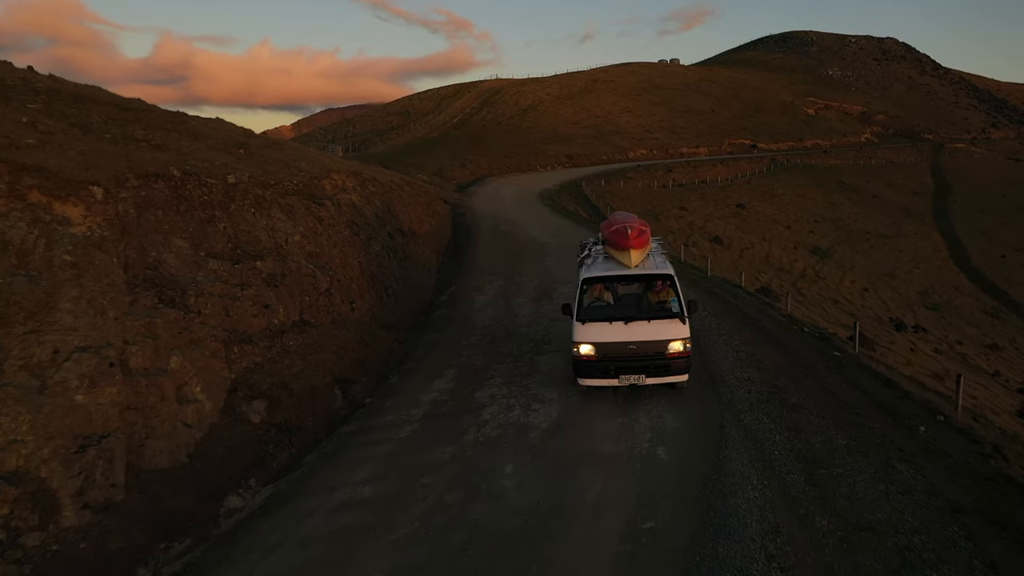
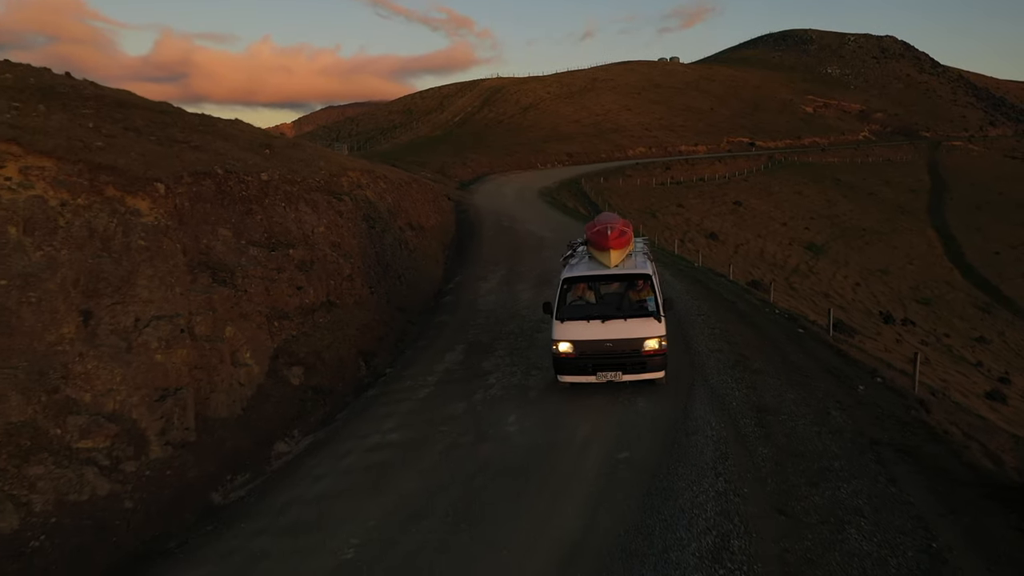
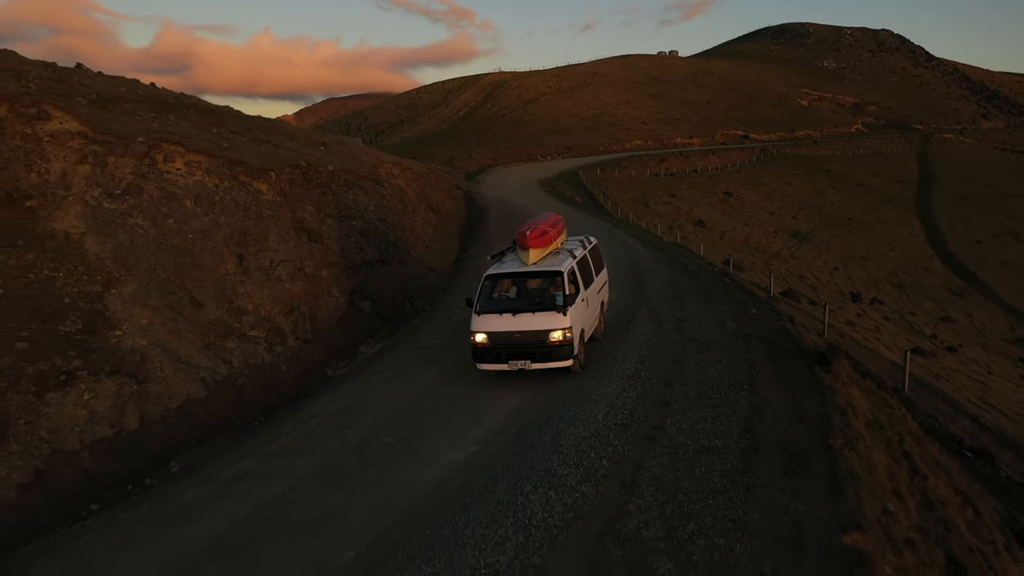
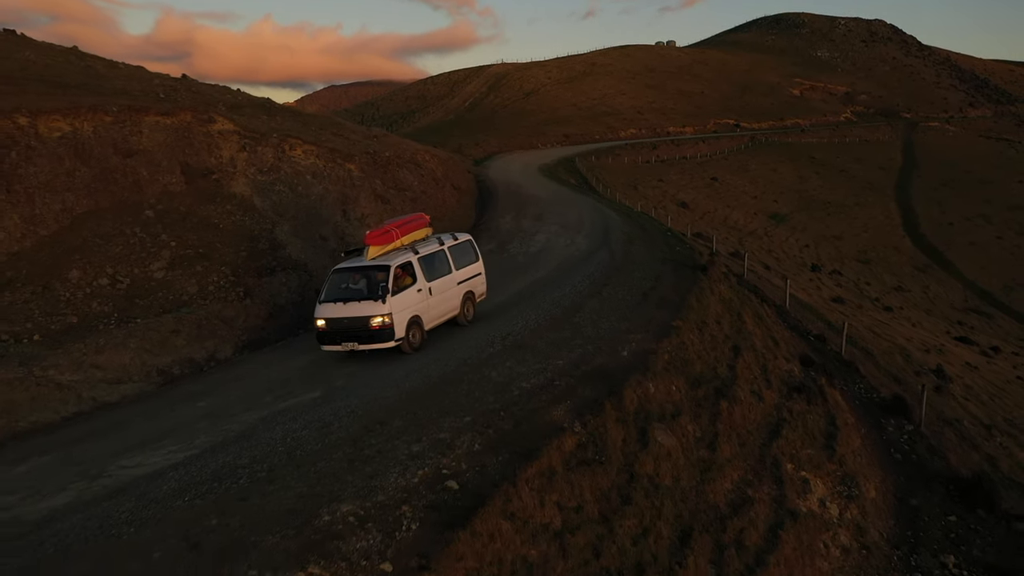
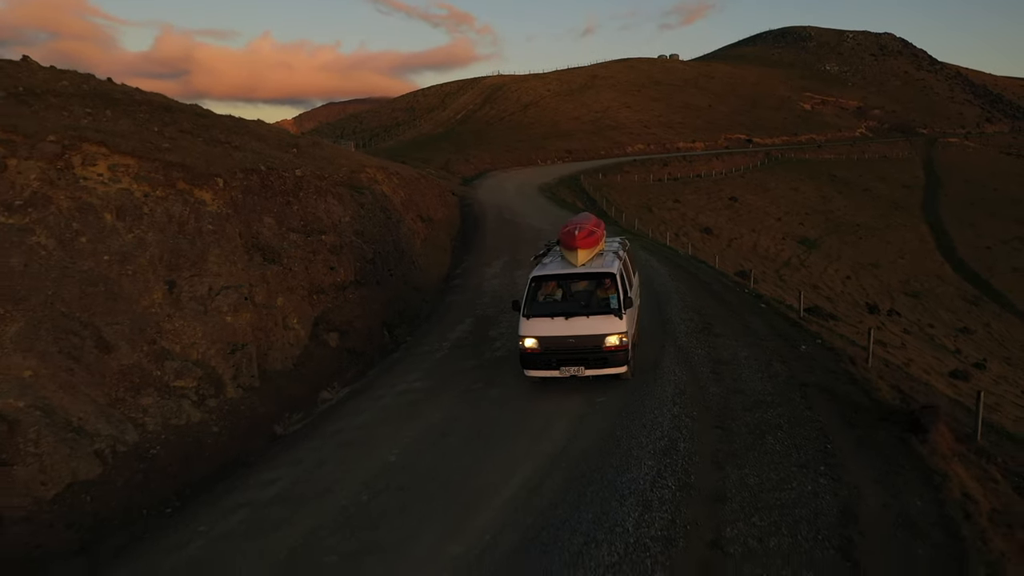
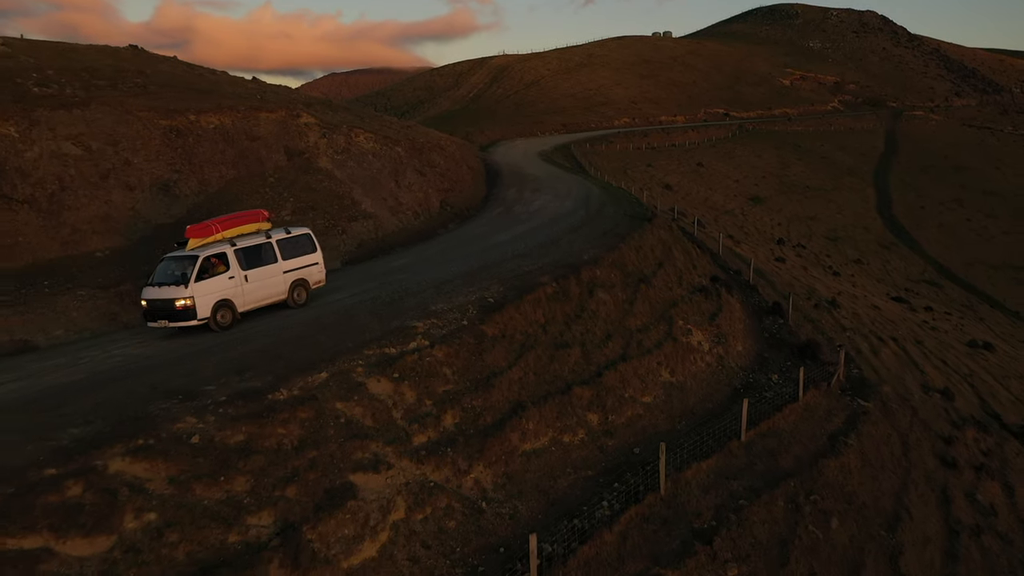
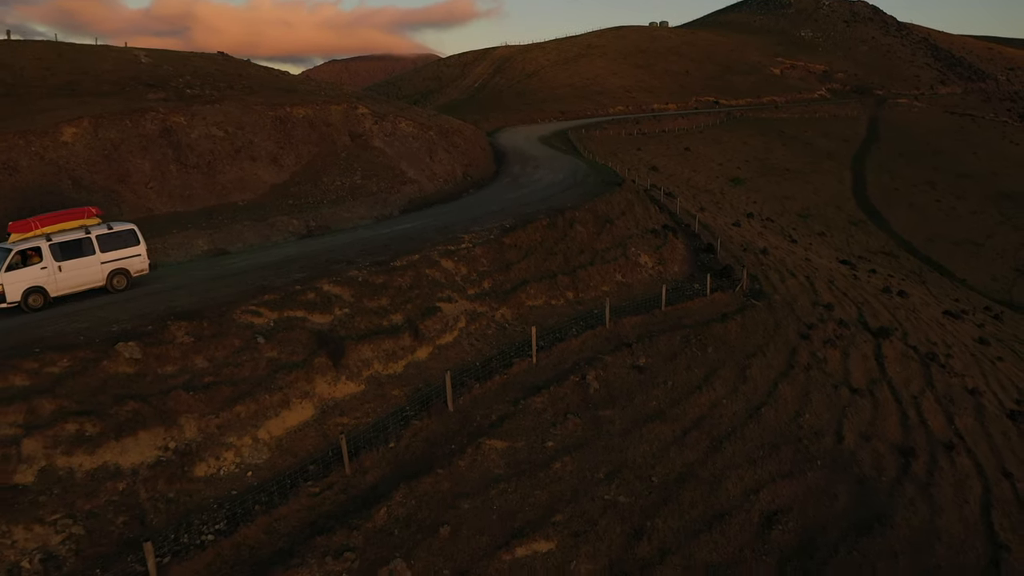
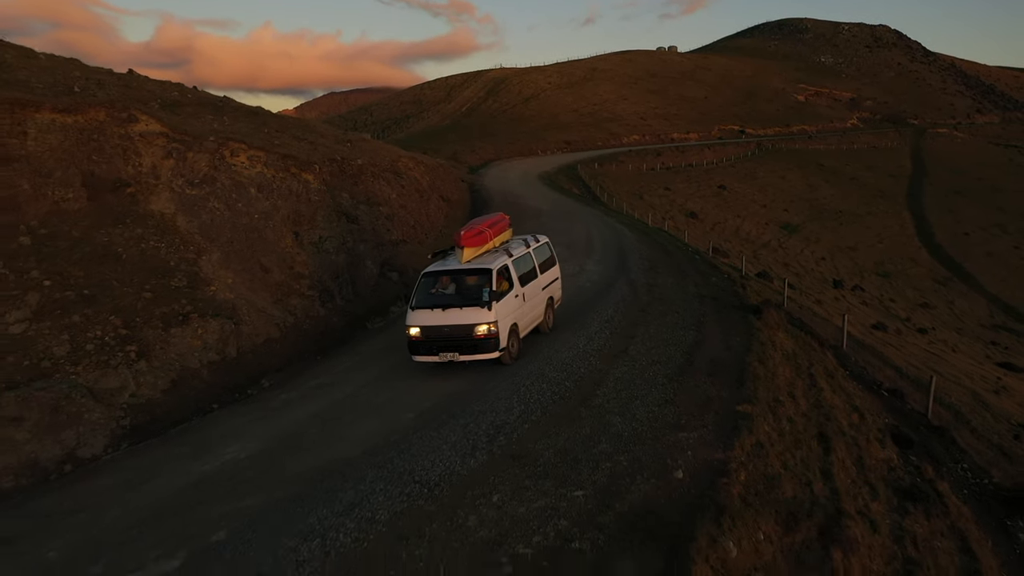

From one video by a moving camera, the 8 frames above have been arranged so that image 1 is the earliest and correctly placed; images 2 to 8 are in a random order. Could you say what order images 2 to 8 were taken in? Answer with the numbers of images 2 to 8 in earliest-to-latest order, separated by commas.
2, 5, 3, 8, 4, 6, 7
